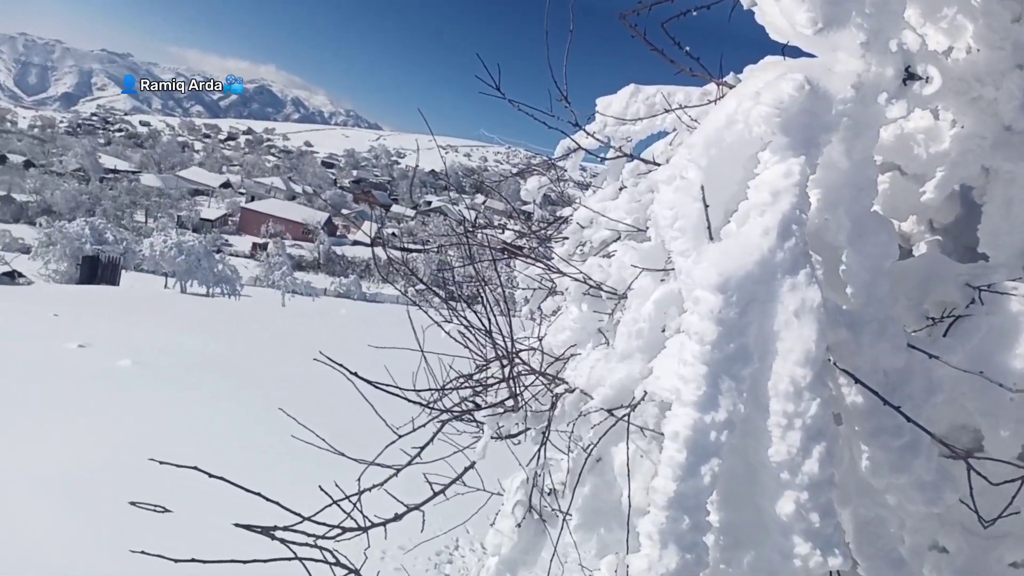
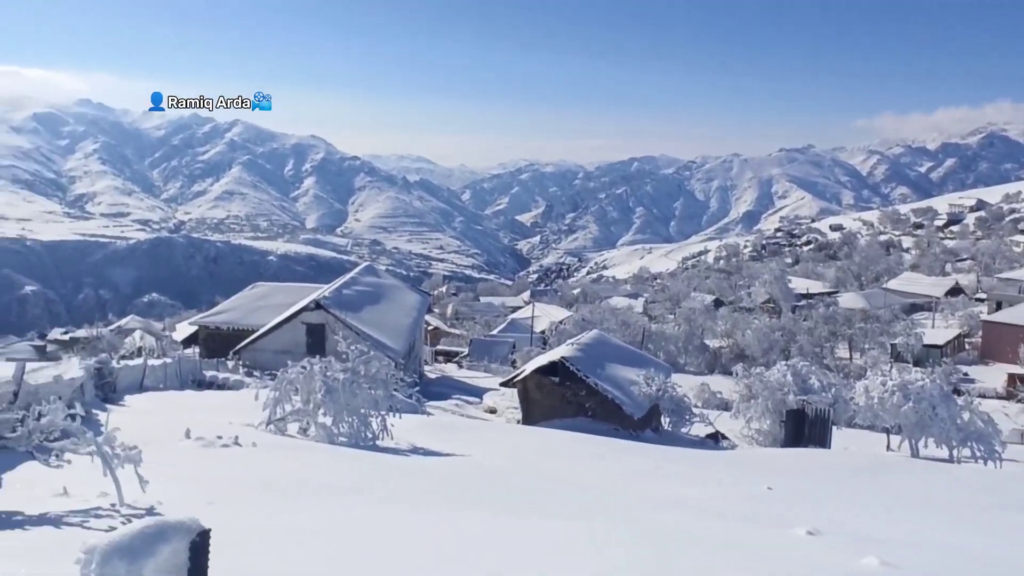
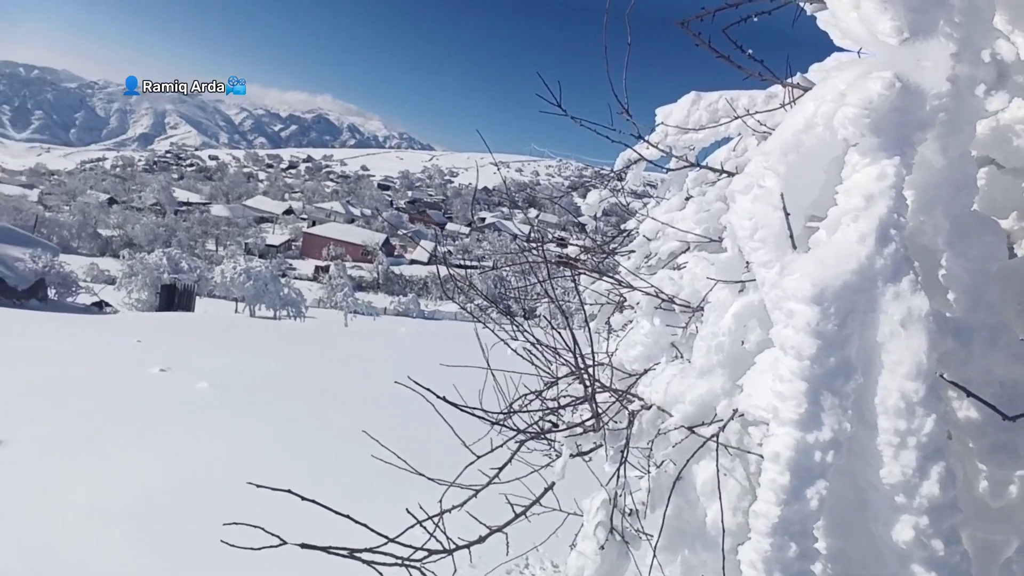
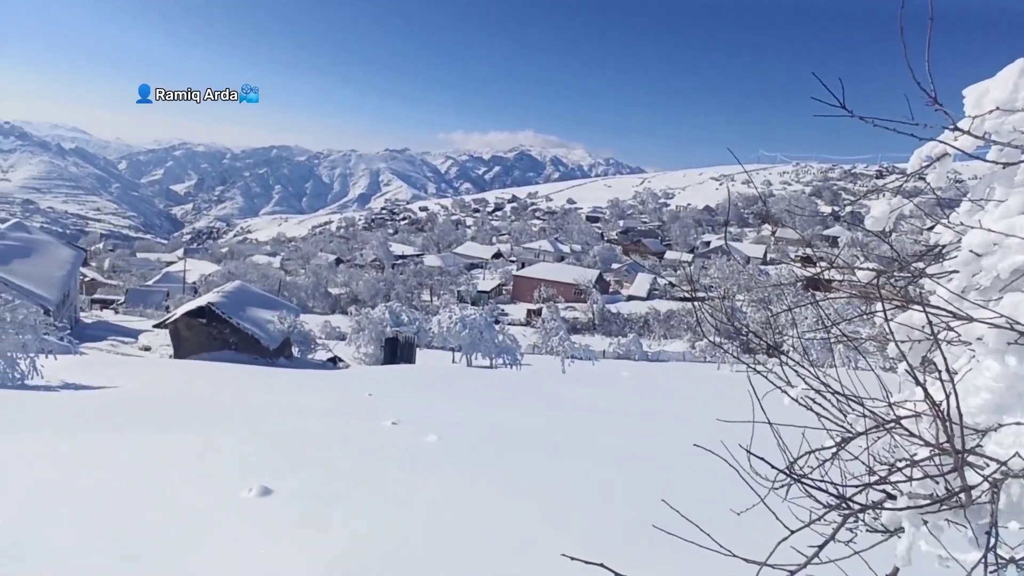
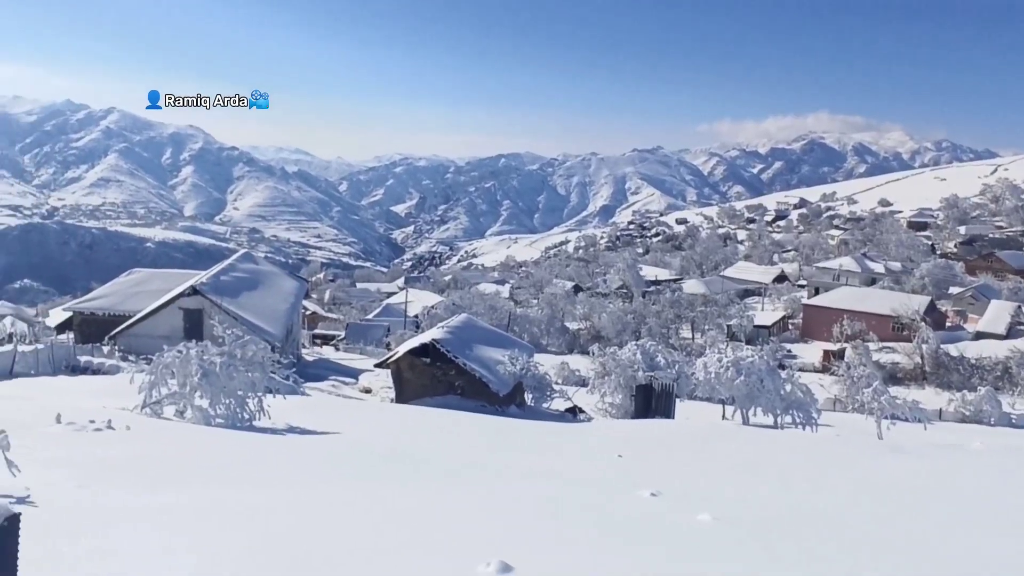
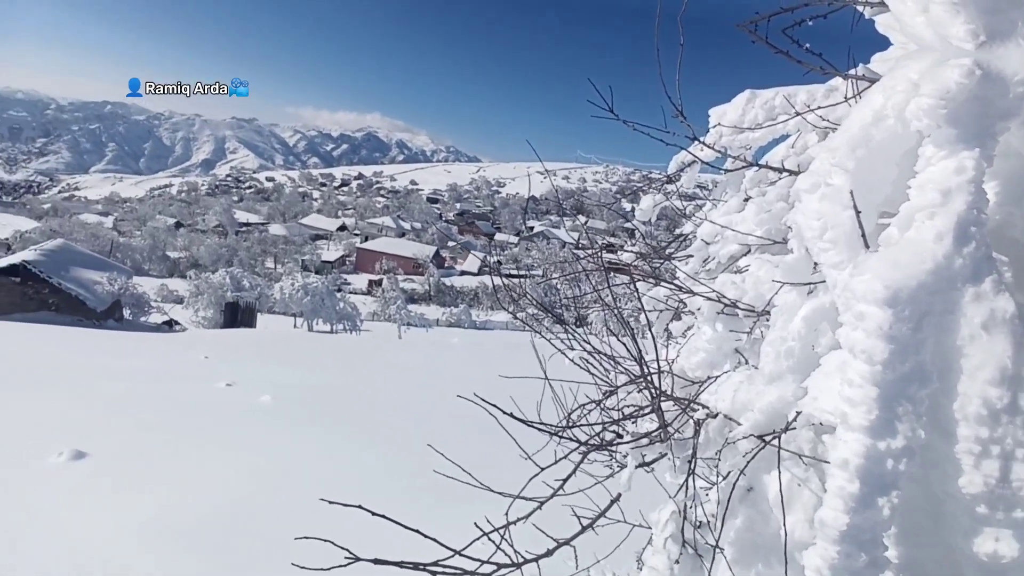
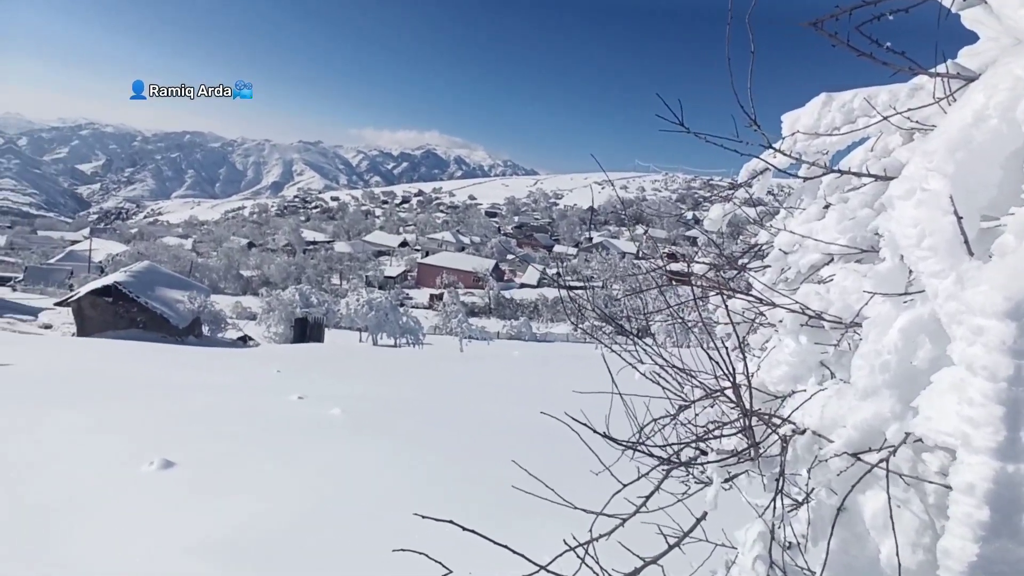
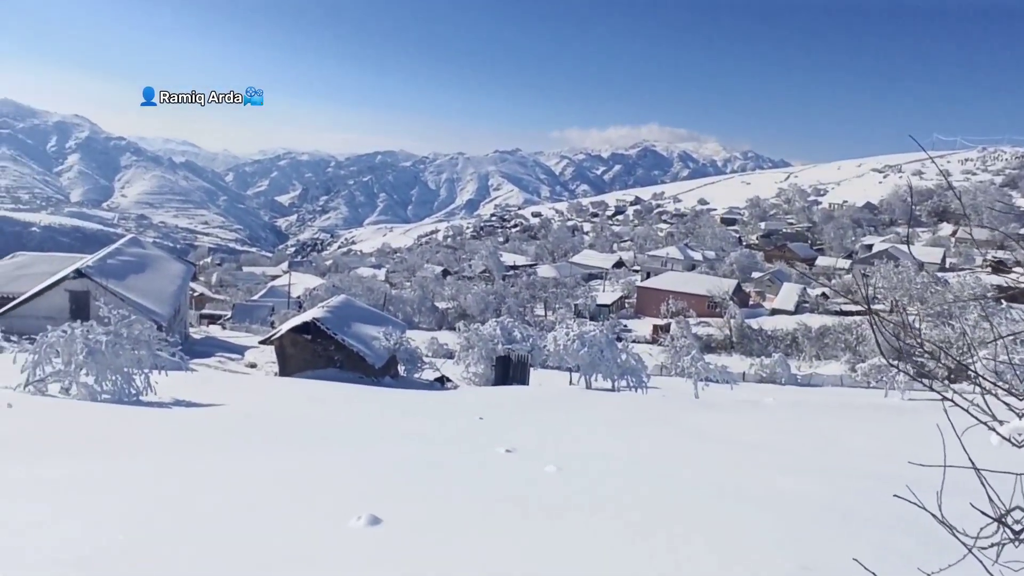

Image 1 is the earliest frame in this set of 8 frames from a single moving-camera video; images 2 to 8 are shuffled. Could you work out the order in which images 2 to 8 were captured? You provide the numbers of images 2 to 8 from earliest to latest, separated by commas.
3, 6, 7, 4, 8, 5, 2
